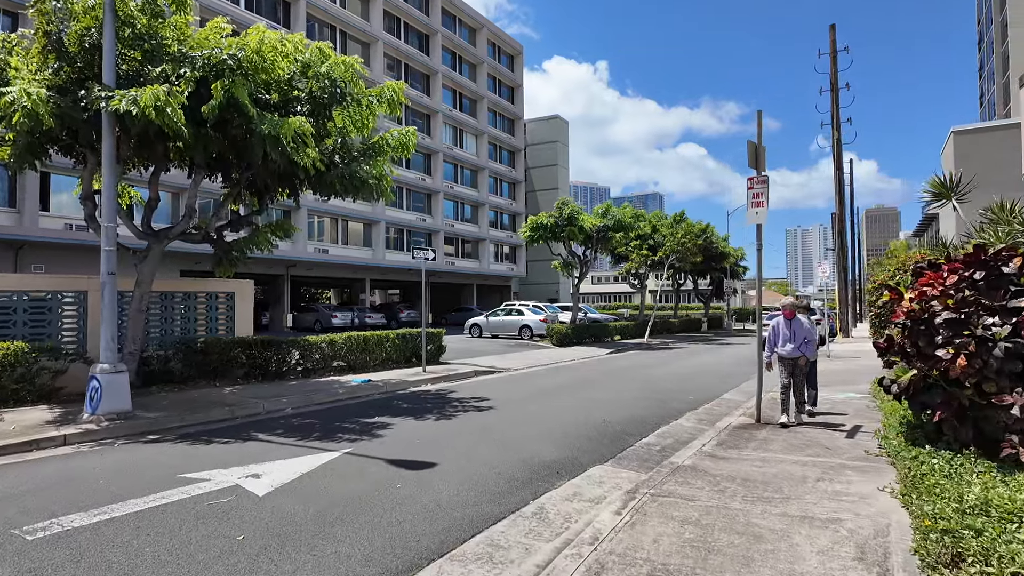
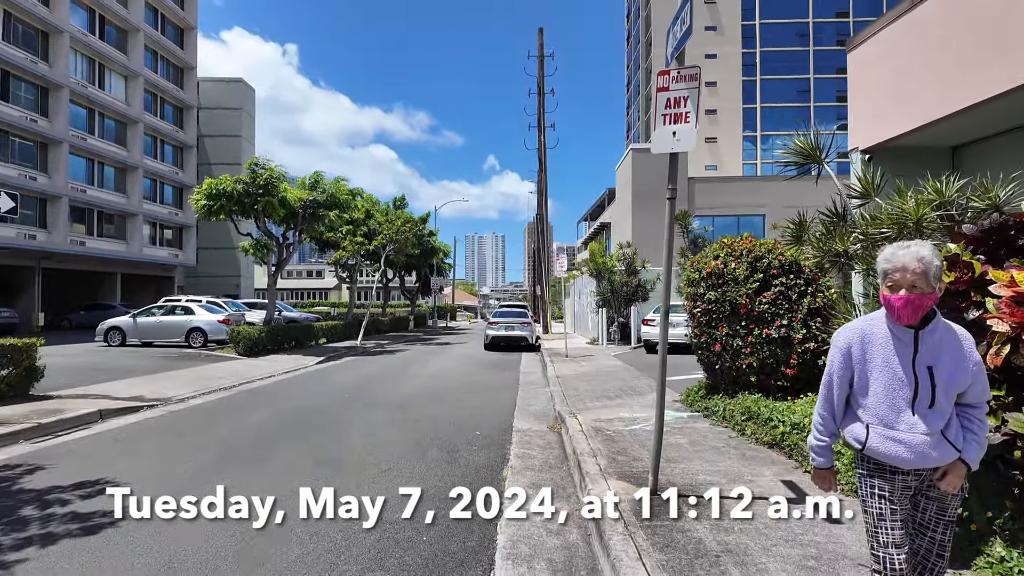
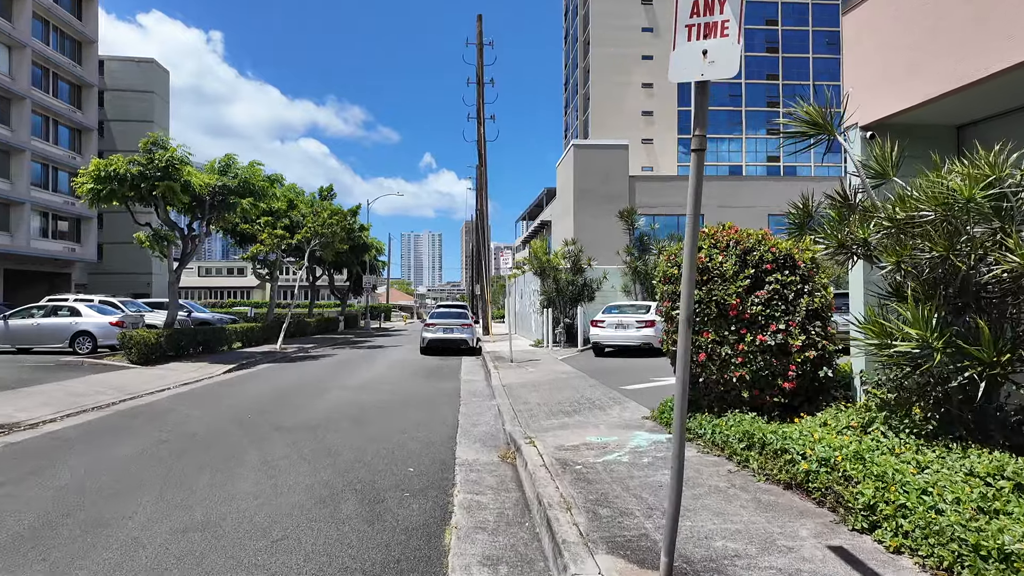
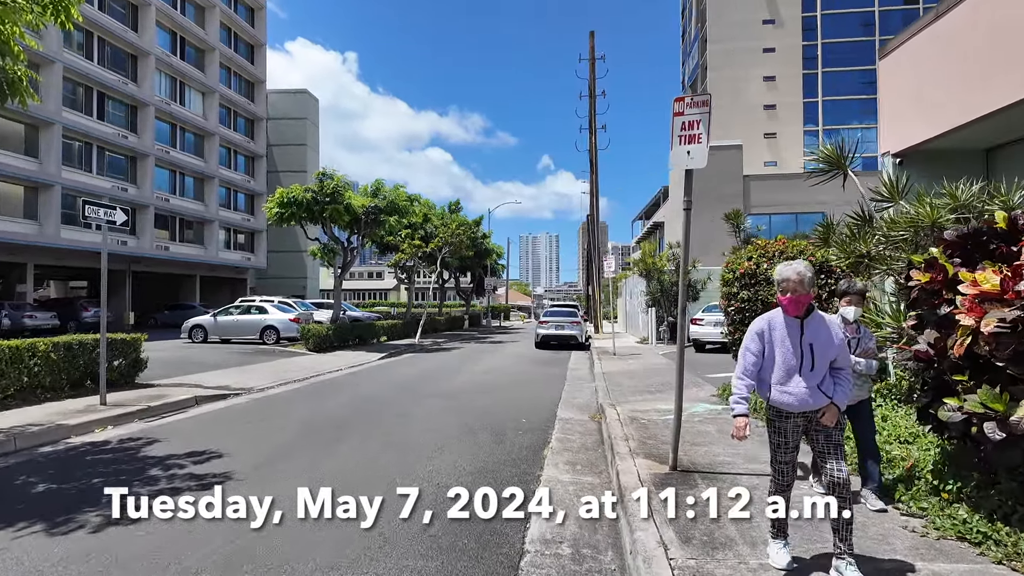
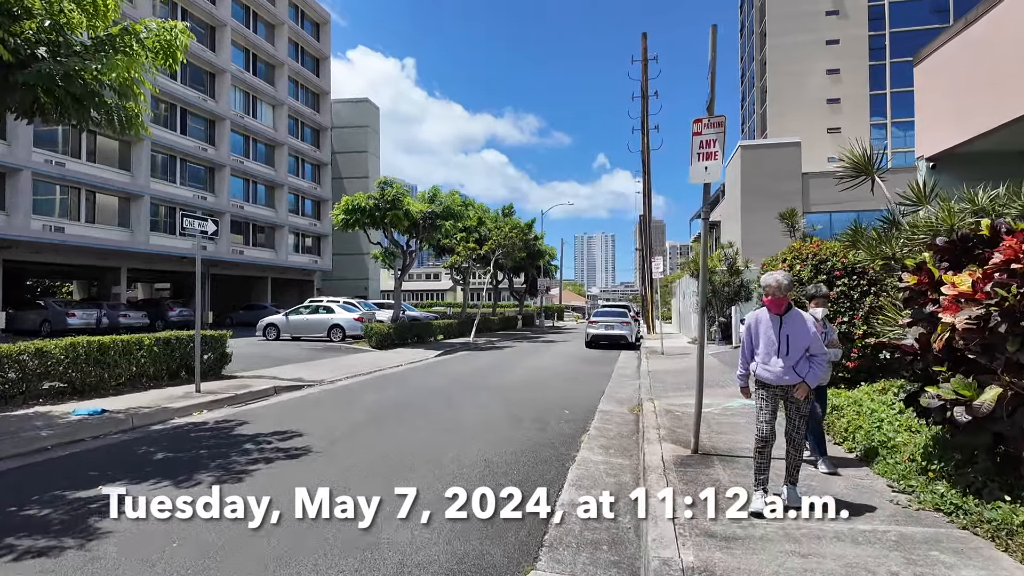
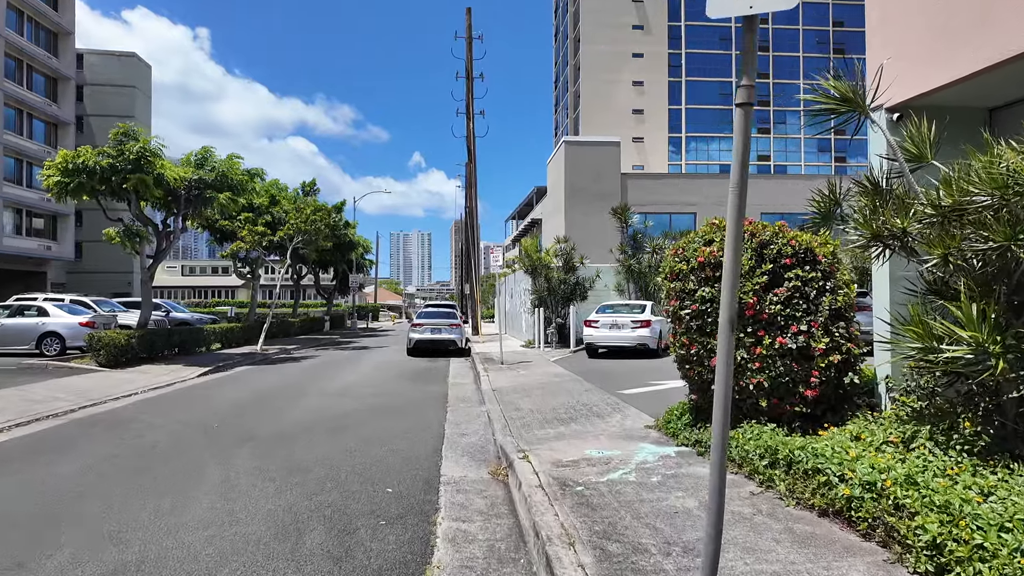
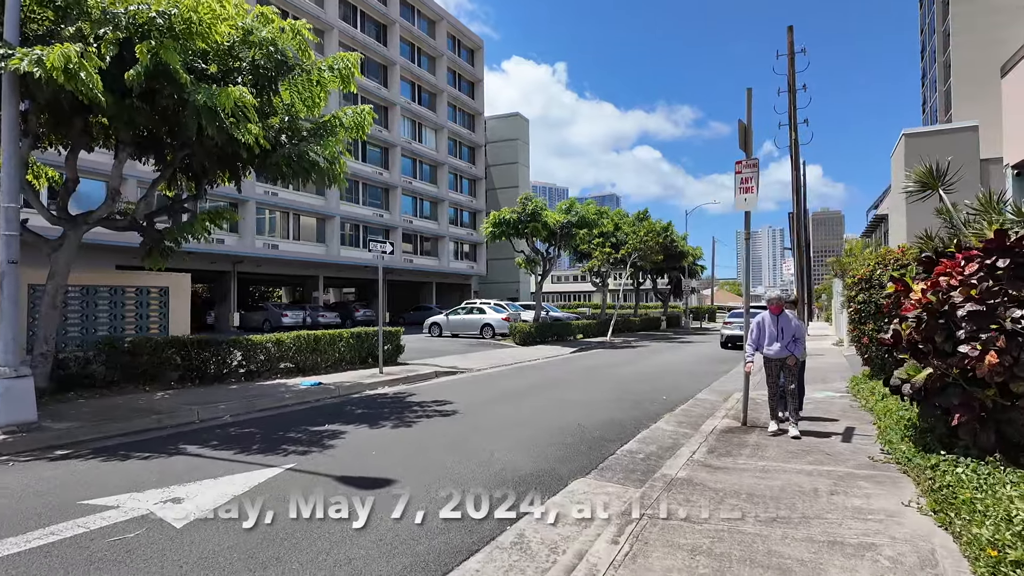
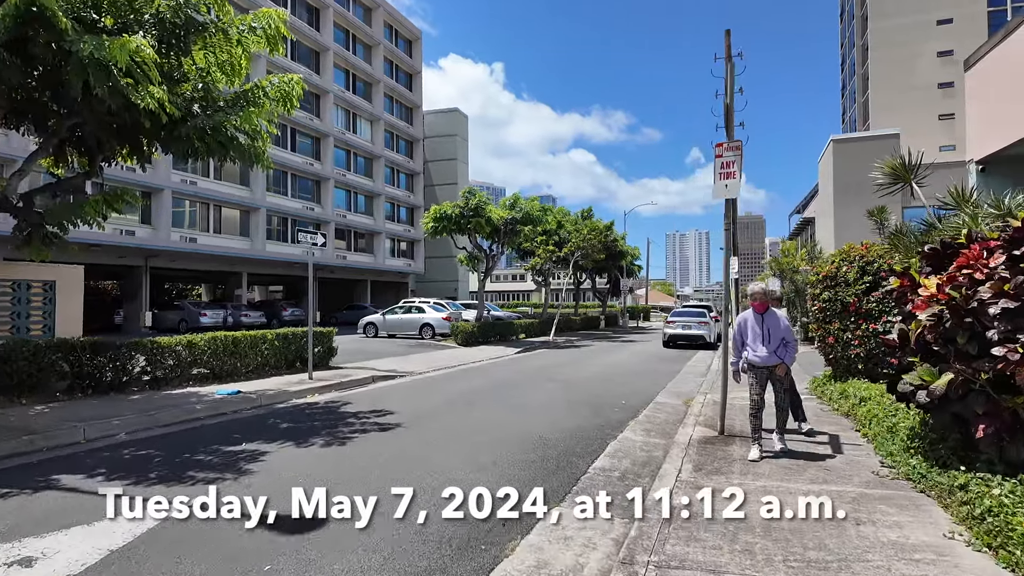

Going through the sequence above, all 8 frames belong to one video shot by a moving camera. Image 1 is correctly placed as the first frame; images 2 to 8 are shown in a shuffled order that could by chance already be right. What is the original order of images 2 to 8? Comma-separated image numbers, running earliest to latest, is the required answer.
7, 8, 5, 4, 2, 3, 6
